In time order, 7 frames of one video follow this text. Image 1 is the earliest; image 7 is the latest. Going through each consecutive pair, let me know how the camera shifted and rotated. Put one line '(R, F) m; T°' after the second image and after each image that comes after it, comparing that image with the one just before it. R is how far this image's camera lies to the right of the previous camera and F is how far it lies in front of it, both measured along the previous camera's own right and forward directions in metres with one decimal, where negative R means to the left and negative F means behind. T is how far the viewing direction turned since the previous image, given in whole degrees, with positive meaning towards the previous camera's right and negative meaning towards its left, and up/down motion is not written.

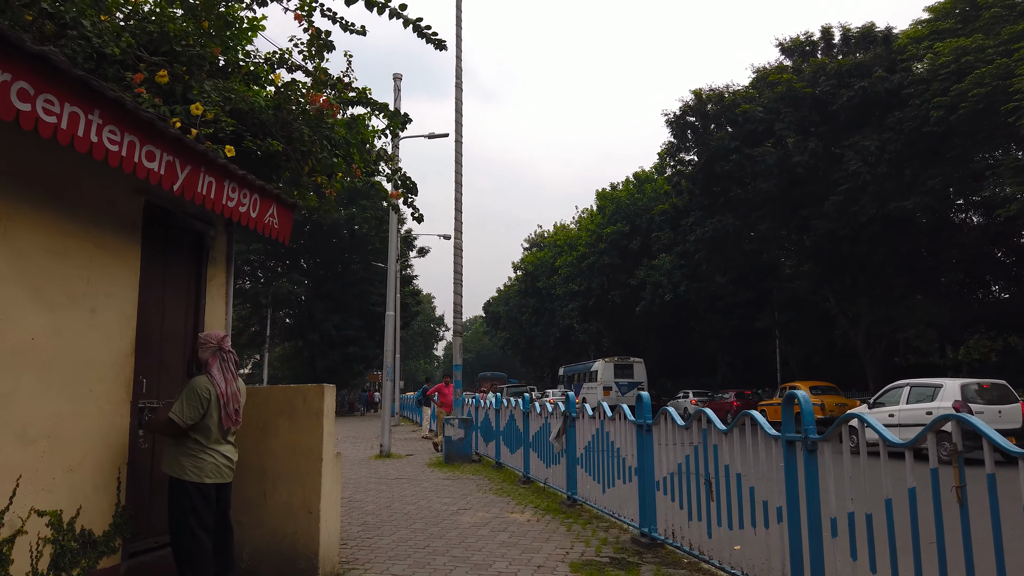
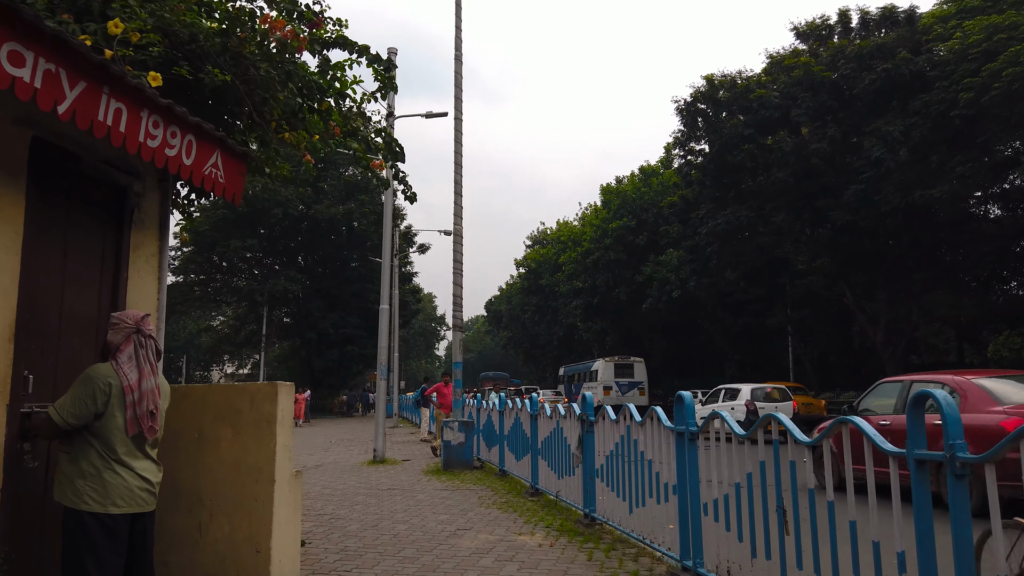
(0.0, +1.1) m; 0°
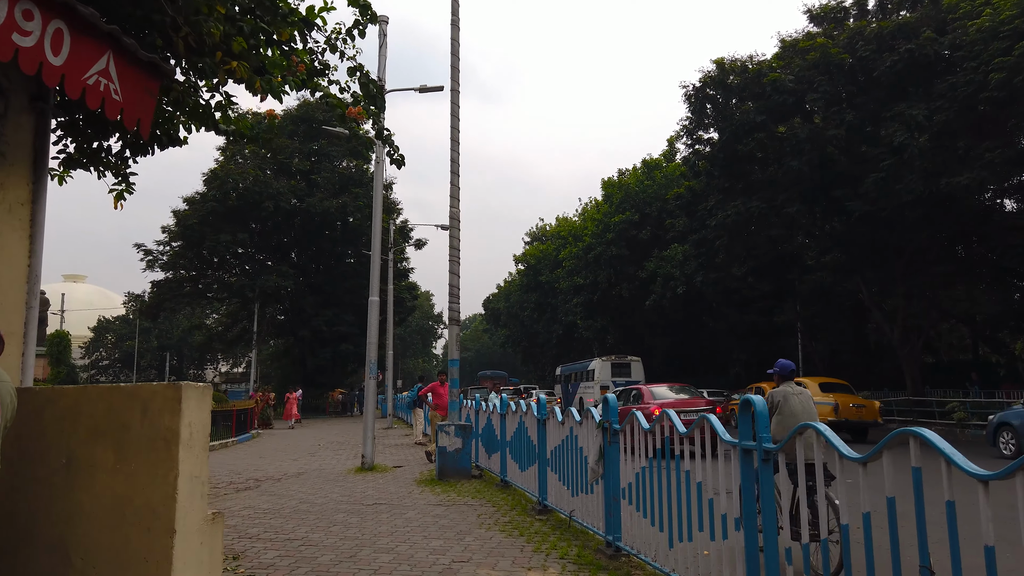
(-0.1, +1.2) m; 0°
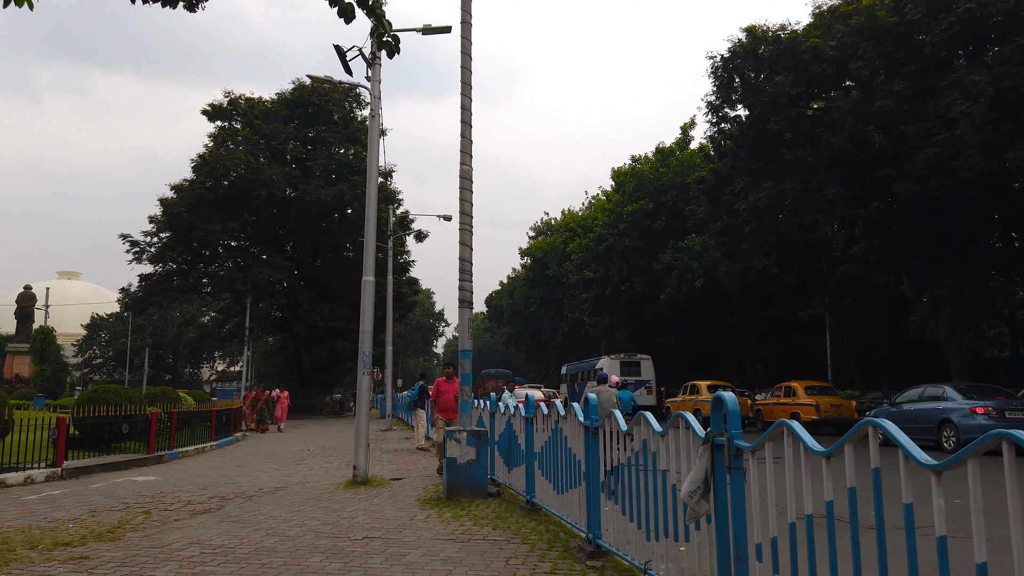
(-0.3, +2.0) m; 0°
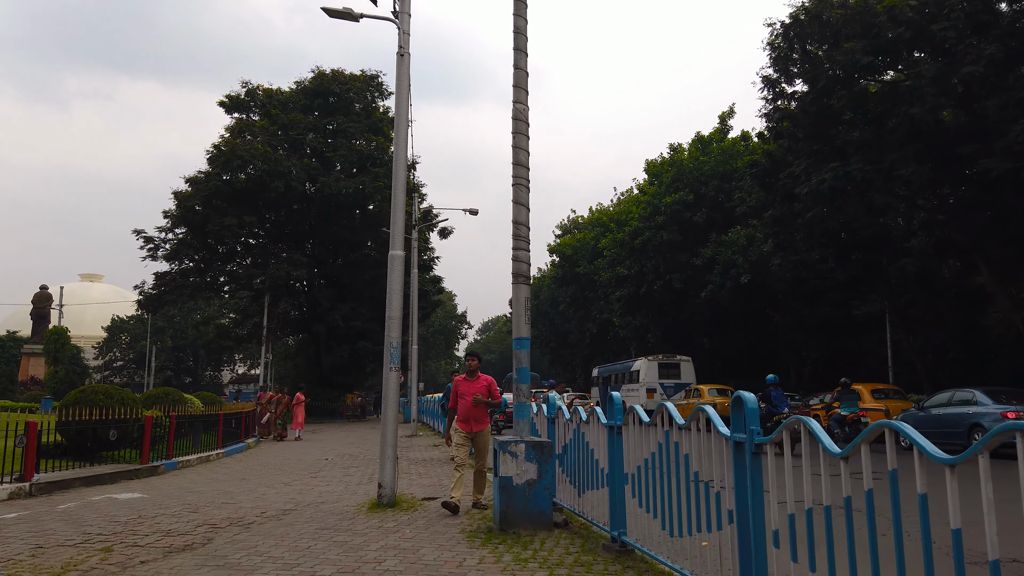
(-0.4, +1.9) m; -2°
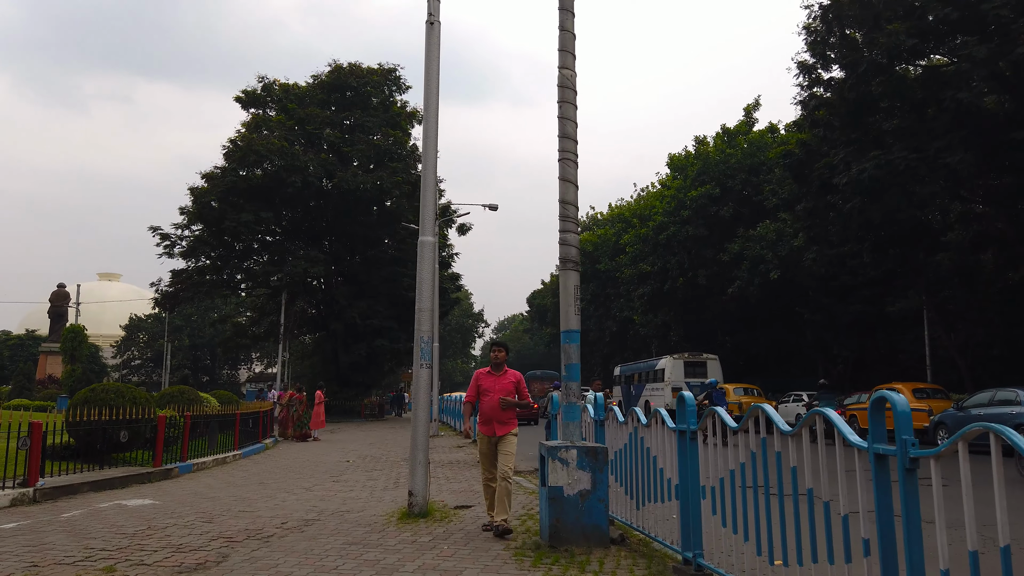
(-0.3, +0.7) m; -1°
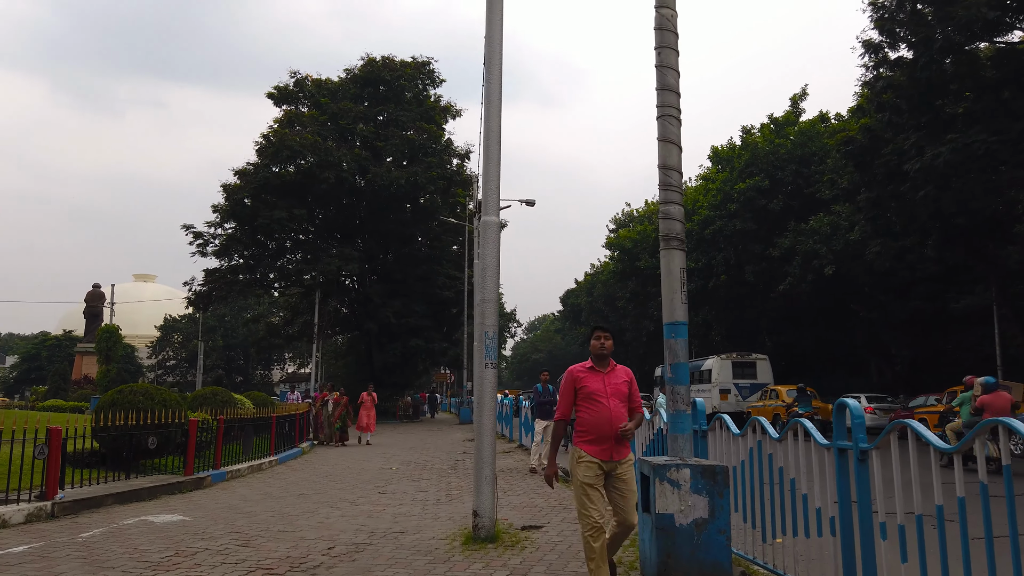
(-0.4, +1.0) m; -2°
